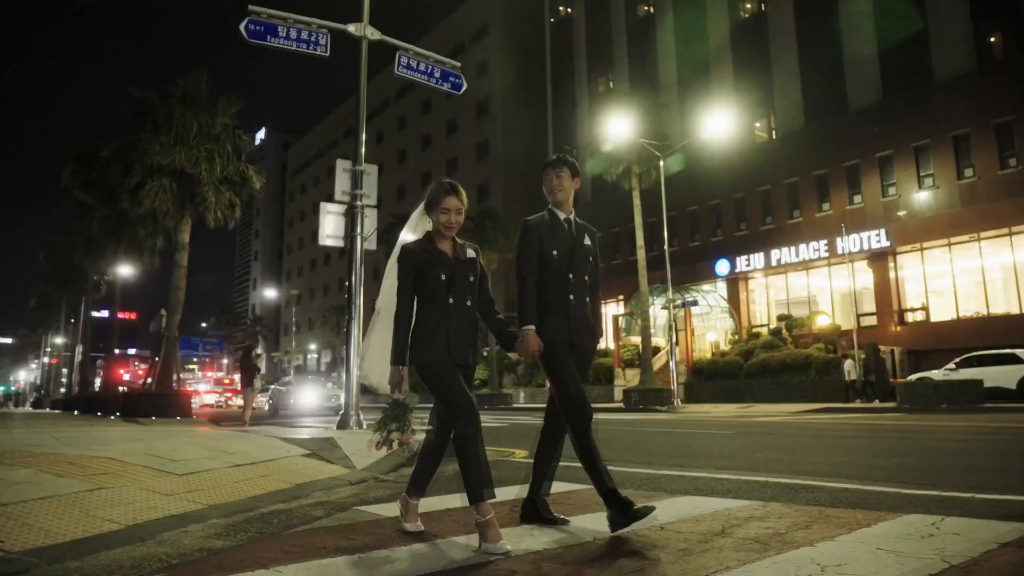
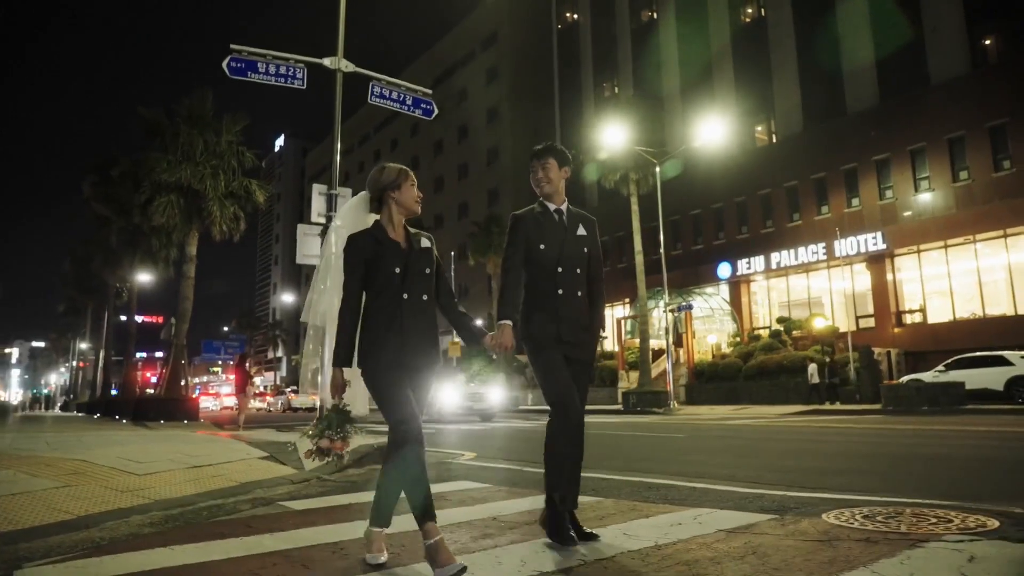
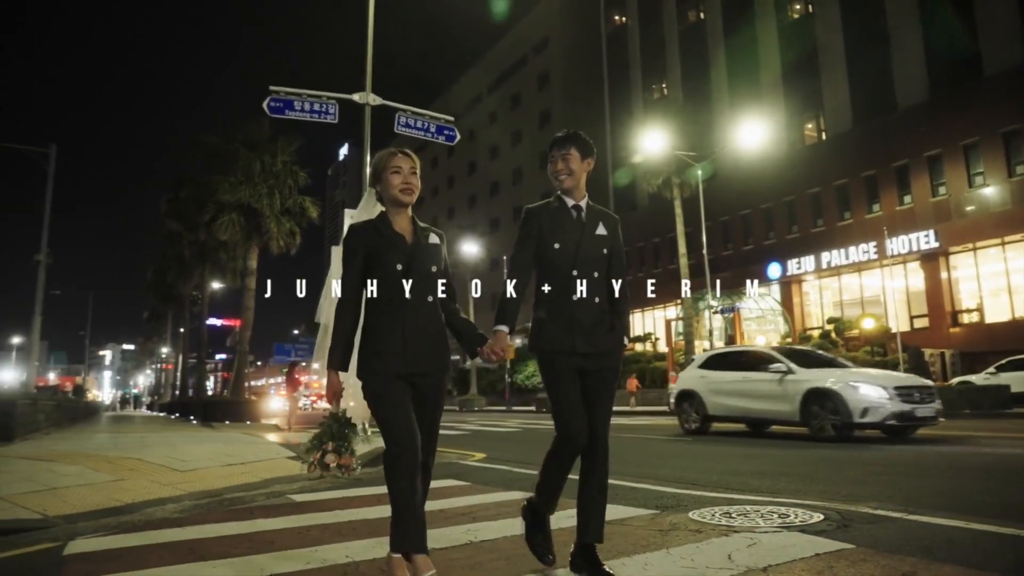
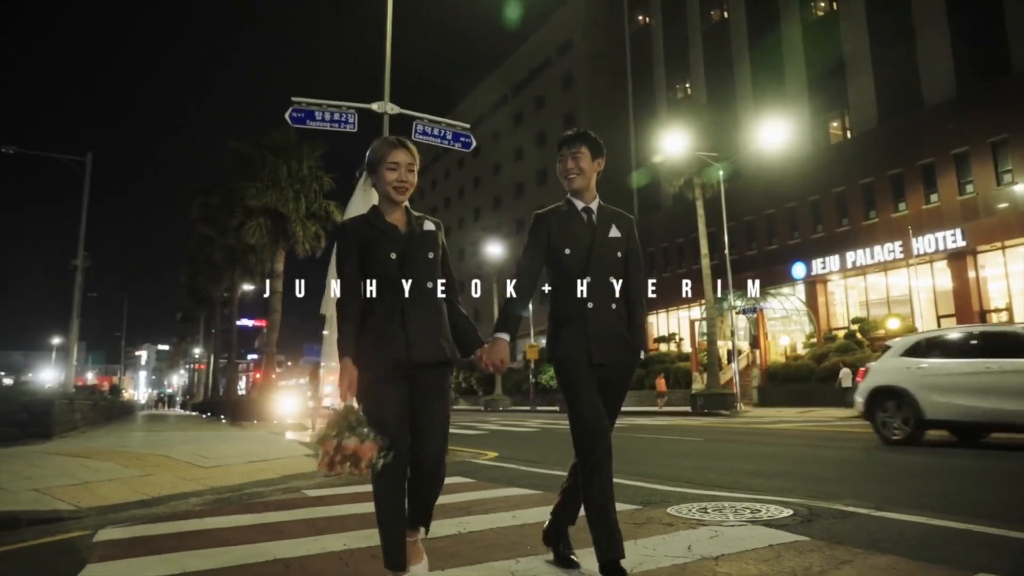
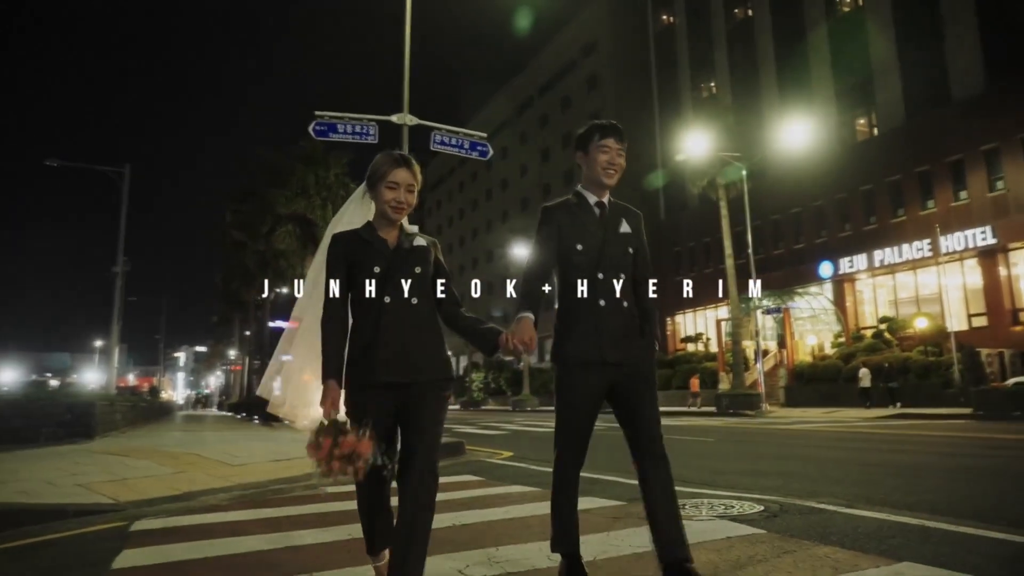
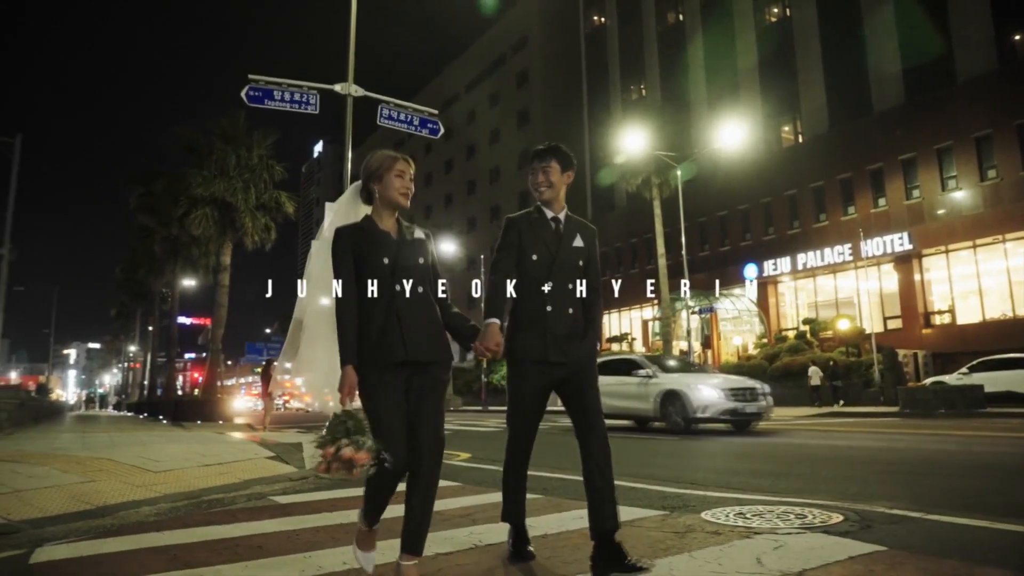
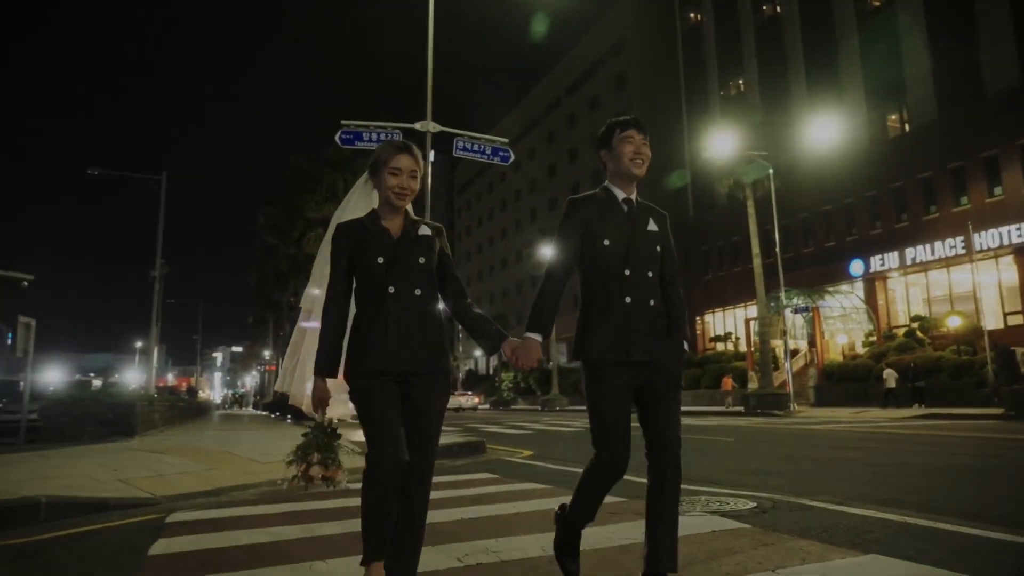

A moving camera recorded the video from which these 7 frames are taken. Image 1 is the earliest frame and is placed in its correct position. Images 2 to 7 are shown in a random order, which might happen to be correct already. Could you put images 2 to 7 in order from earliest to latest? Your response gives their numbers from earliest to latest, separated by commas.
2, 6, 3, 4, 5, 7
